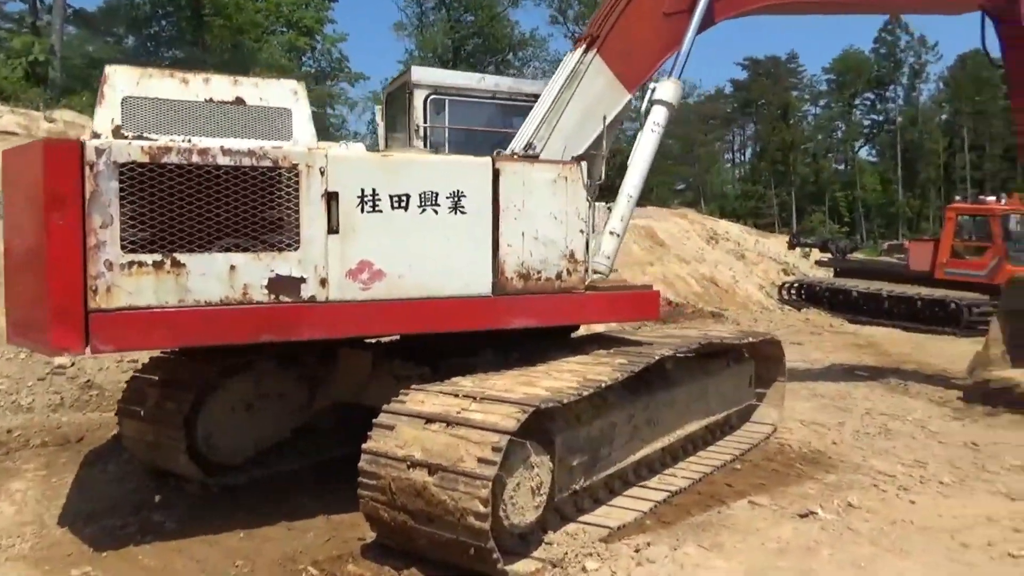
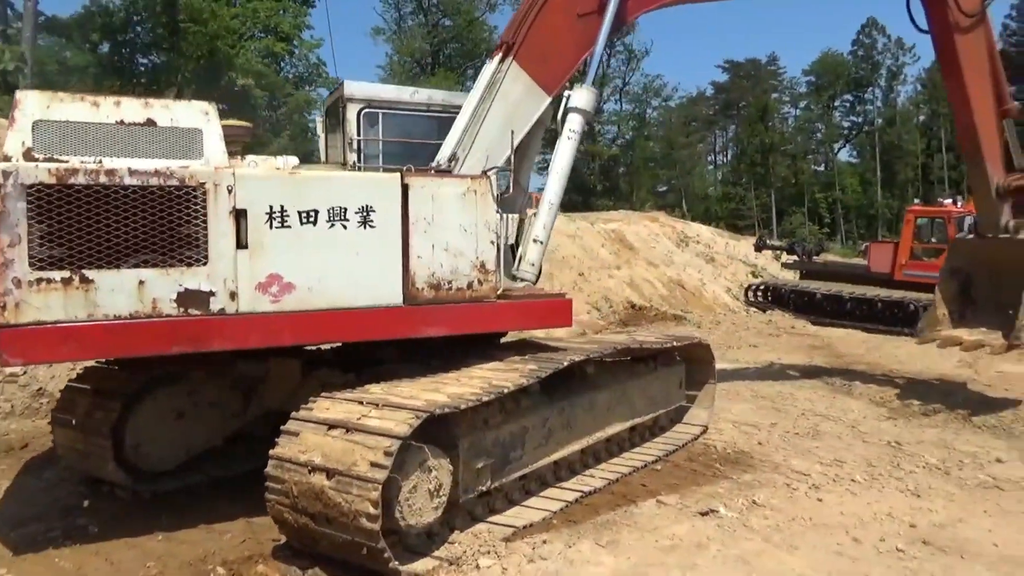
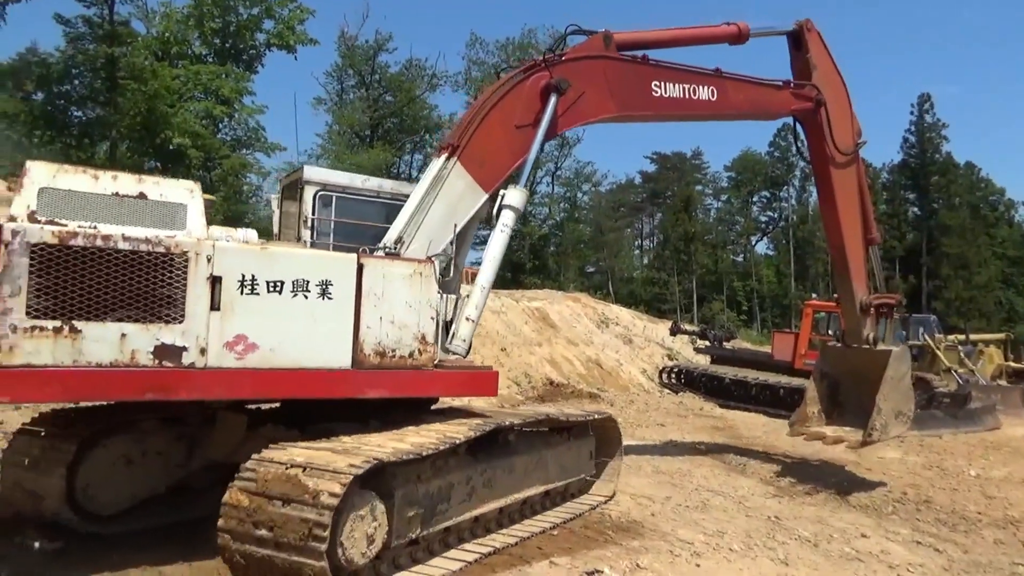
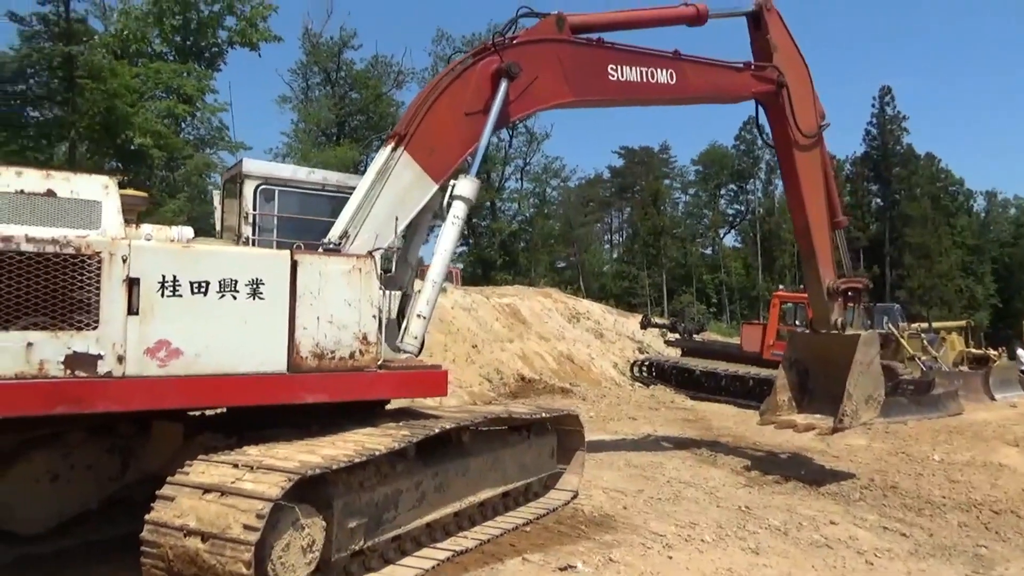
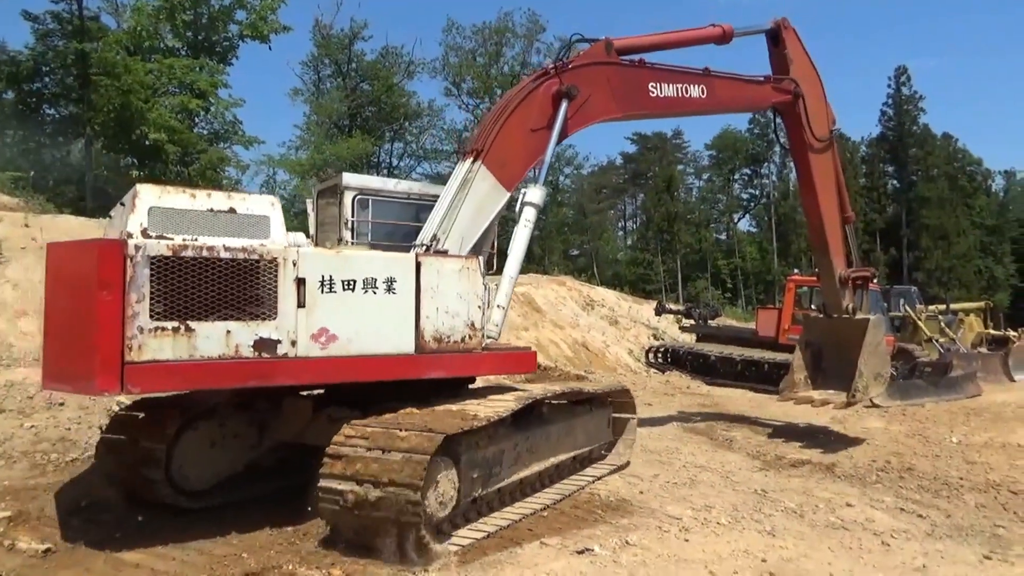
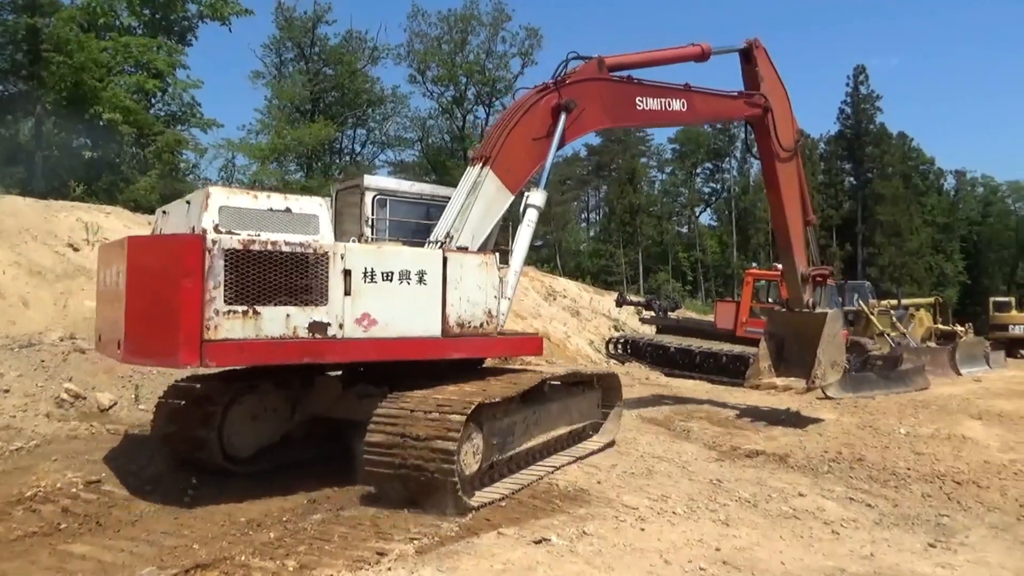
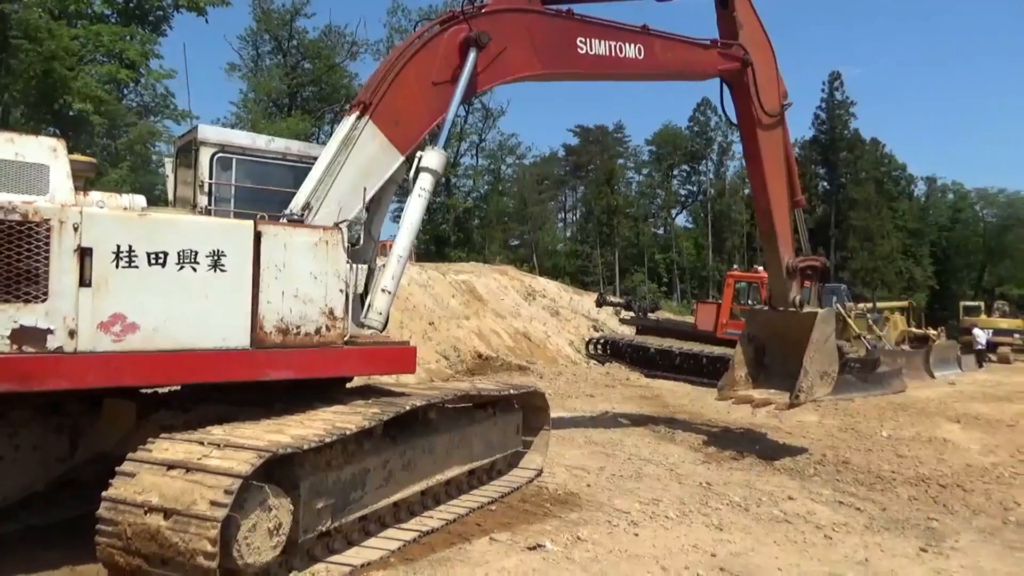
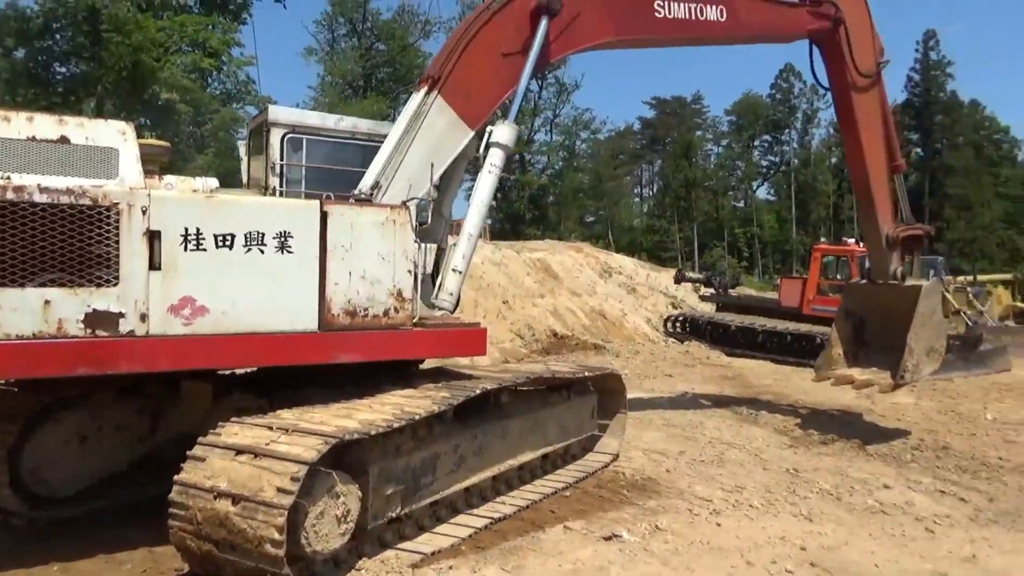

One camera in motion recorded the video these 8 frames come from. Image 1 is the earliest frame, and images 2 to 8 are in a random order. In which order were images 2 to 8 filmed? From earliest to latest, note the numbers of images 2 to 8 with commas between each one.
2, 8, 7, 4, 3, 5, 6
